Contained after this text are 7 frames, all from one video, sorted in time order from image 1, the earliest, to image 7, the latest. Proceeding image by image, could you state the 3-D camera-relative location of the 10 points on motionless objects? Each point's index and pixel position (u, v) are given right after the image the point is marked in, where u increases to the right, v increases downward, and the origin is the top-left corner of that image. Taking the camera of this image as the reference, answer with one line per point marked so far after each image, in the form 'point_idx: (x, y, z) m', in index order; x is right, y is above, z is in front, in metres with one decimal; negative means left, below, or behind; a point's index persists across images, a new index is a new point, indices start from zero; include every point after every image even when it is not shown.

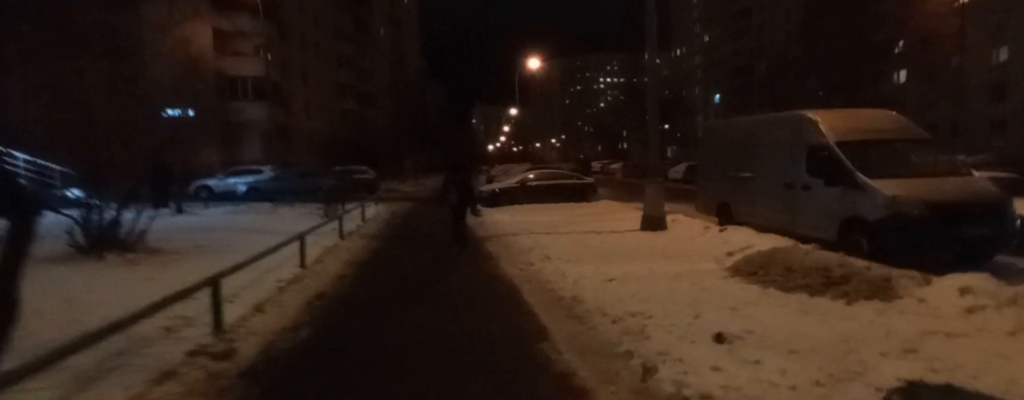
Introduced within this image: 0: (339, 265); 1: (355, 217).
0: (-2.9, -1.1, +10.4) m
1: (-4.9, -0.6, +19.1) m
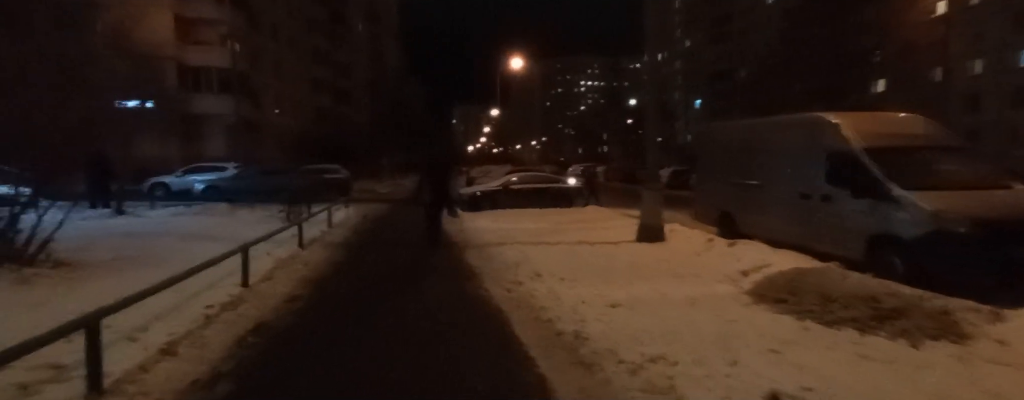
0: (-3.2, -1.2, +8.9) m
1: (-5.4, -0.6, +17.4) m
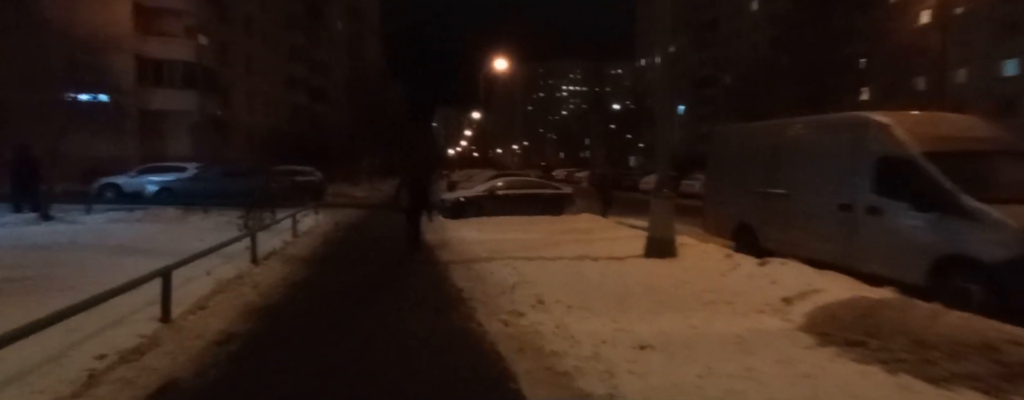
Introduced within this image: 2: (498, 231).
0: (-3.2, -1.3, +7.0) m
1: (-5.7, -0.8, +15.5) m
2: (-0.4, -0.9, +17.0) m
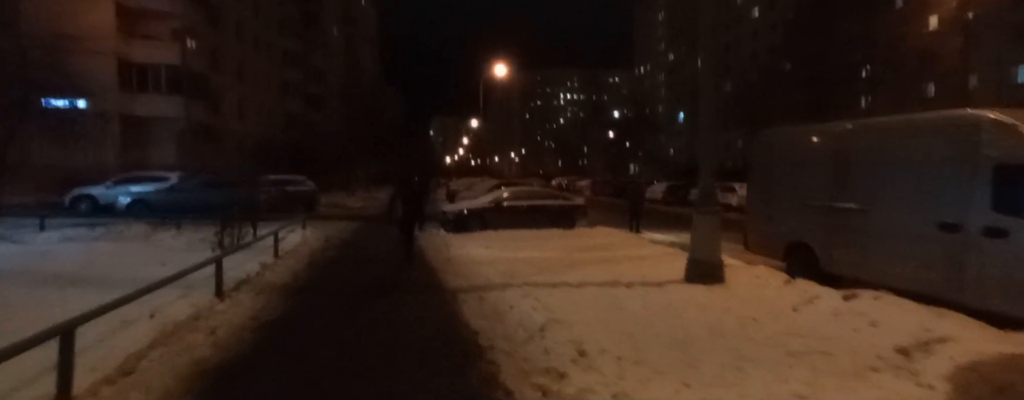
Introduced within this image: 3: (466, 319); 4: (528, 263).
0: (-2.8, -1.5, +5.1) m
1: (-5.4, -1.1, +13.6) m
2: (-0.1, -1.2, +15.1) m
3: (-0.6, -1.5, +8.1) m
4: (+0.3, -1.3, +12.8) m
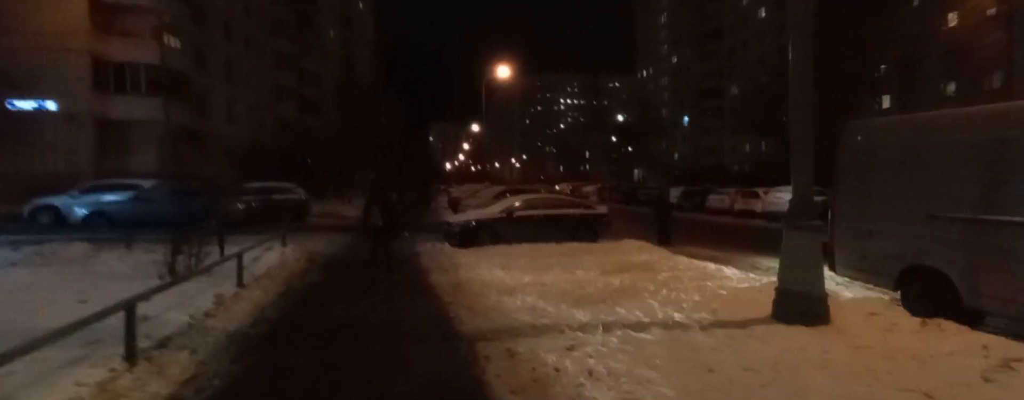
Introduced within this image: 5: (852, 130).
0: (-2.4, -1.6, +2.5) m
1: (-5.0, -1.3, +11.0) m
2: (+0.3, -1.4, +12.5) m
3: (-0.2, -1.7, +5.5) m
4: (+0.7, -1.5, +10.2) m
5: (+5.3, +1.1, +10.1) m
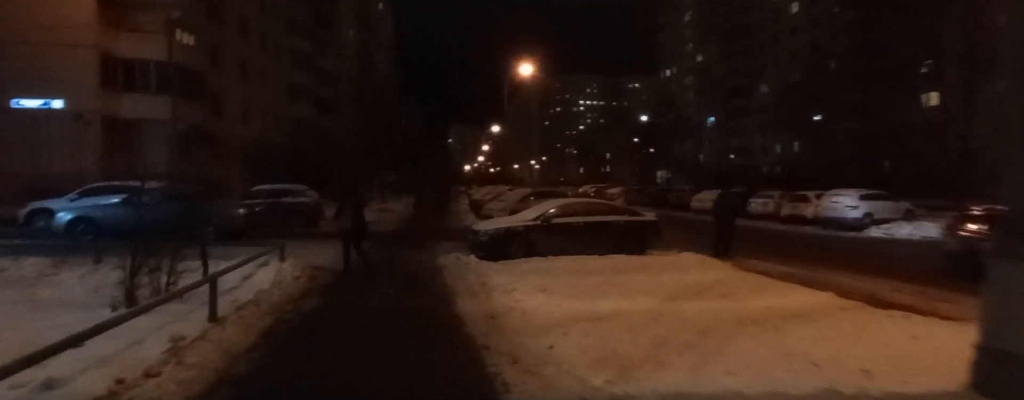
0: (-2.0, -1.7, +0.2) m
1: (-4.3, -1.4, +8.7) m
2: (+1.0, -1.5, +10.1) m
3: (+0.3, -1.8, +3.1) m
4: (+1.4, -1.6, +7.8) m
5: (+6.0, +0.9, +7.6) m
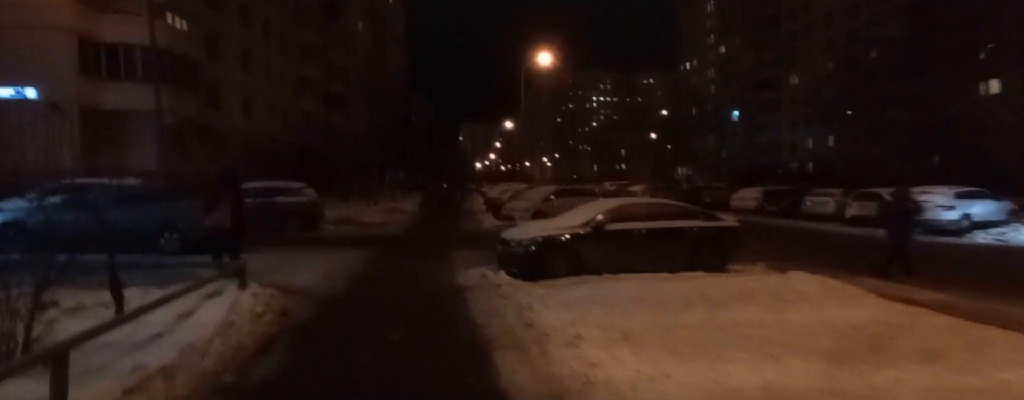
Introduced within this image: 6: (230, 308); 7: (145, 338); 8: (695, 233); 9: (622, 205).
0: (-1.4, -1.7, -3.4) m
1: (-3.6, -1.4, +5.2) m
2: (+1.8, -1.6, +6.4) m
3: (+0.9, -1.8, -0.6) m
4: (+2.1, -1.6, +4.1) m
5: (+6.7, +0.9, +3.8) m
6: (-3.6, -1.4, +8.3) m
7: (-3.6, -1.5, +6.7) m
8: (+3.8, -0.7, +12.7) m
9: (+2.4, -0.1, +13.0) m
